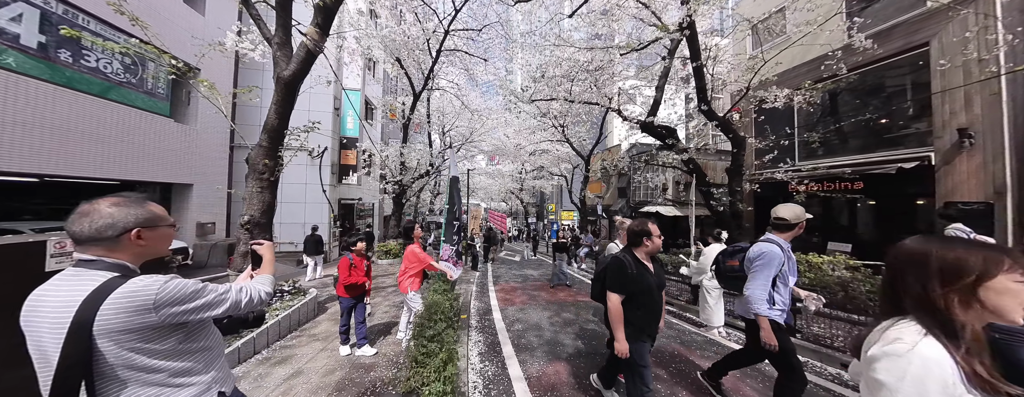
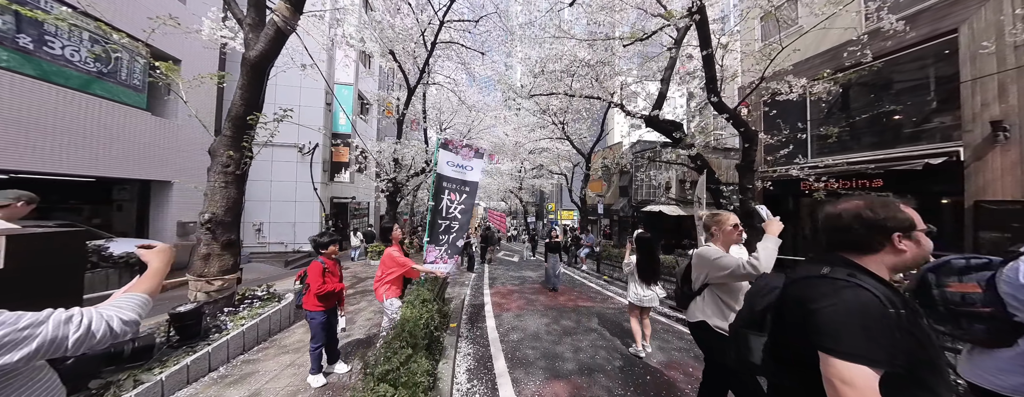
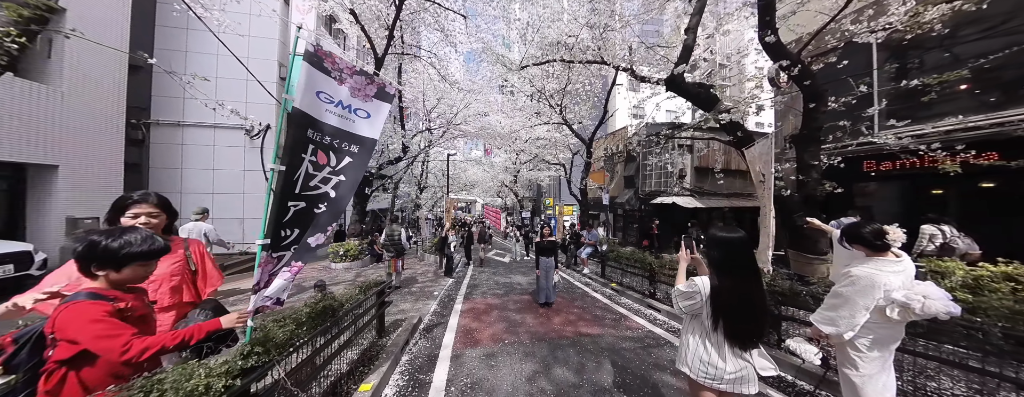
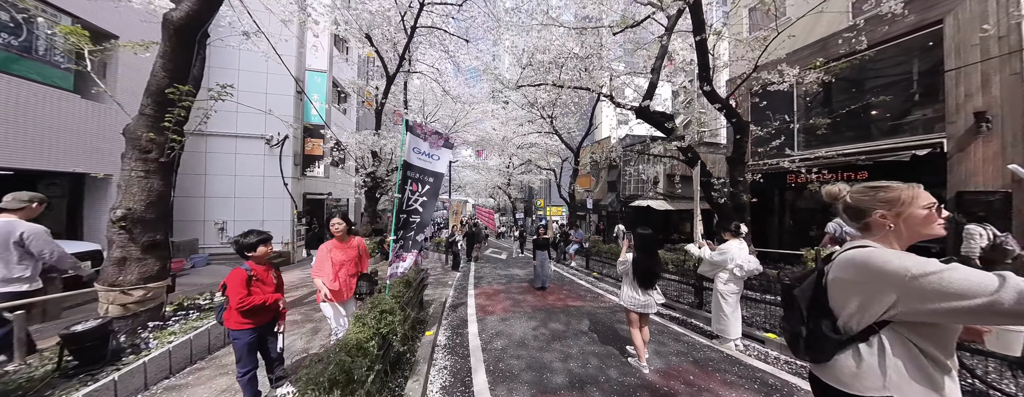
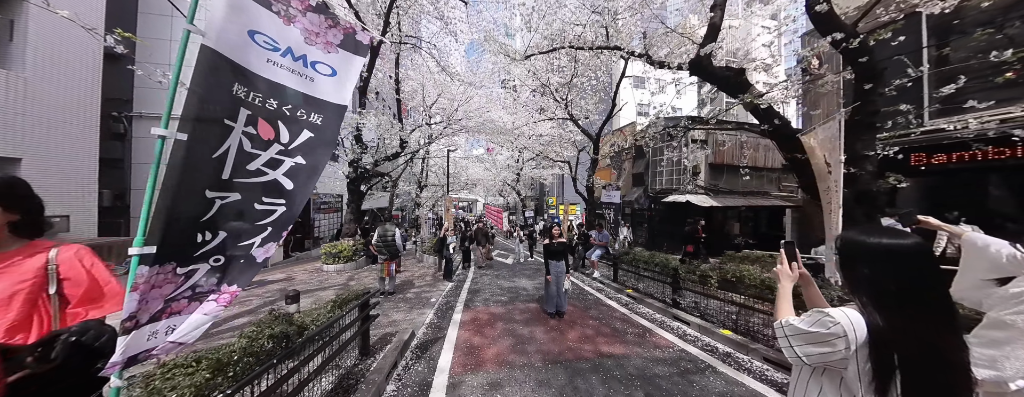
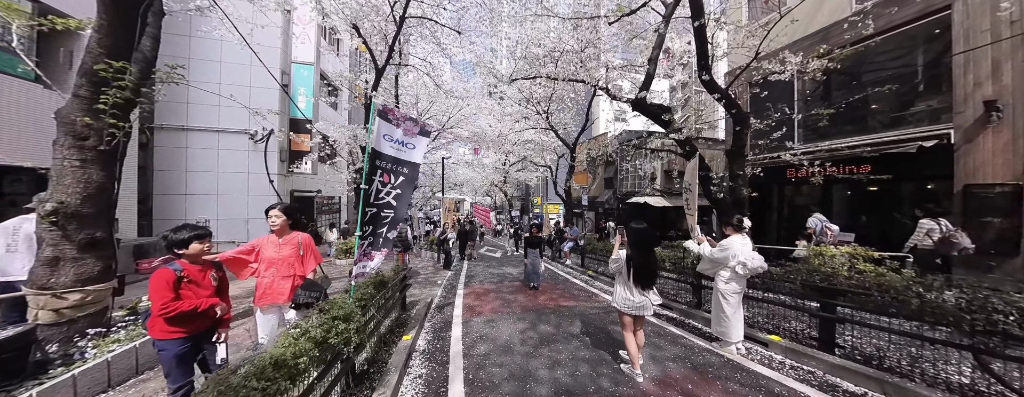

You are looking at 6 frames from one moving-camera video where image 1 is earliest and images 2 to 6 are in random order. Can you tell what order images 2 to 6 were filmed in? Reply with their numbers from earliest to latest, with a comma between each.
2, 4, 6, 3, 5
